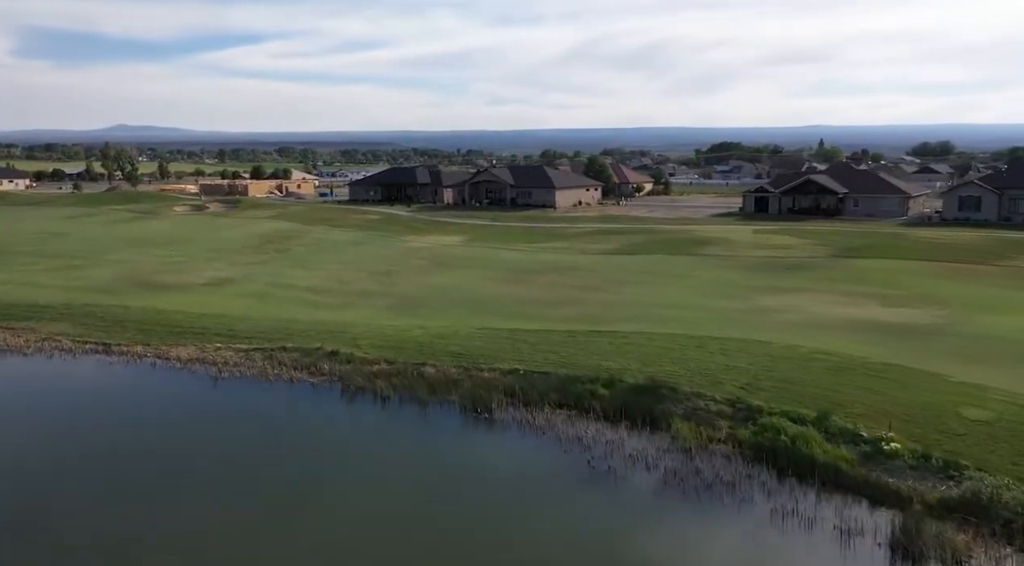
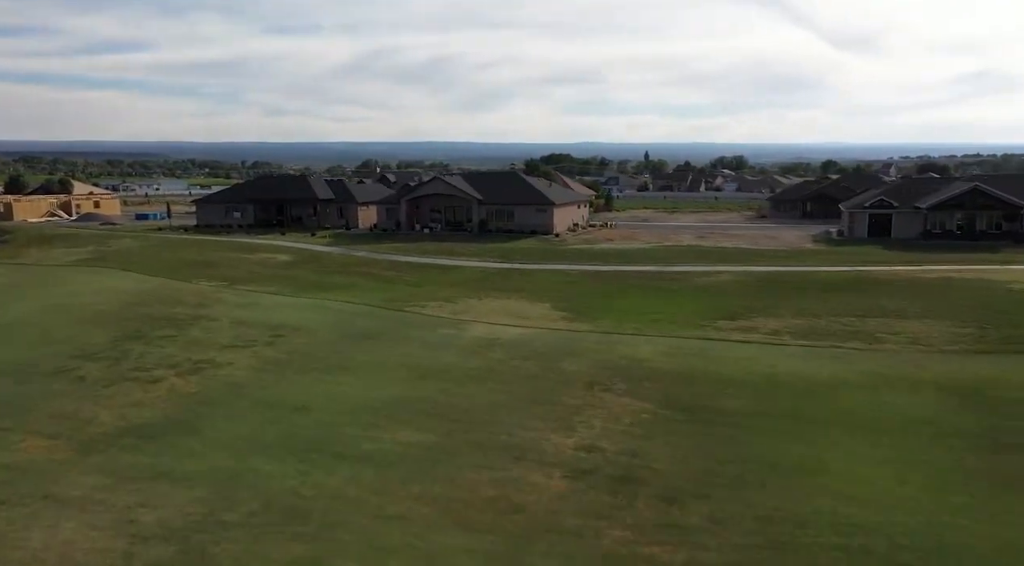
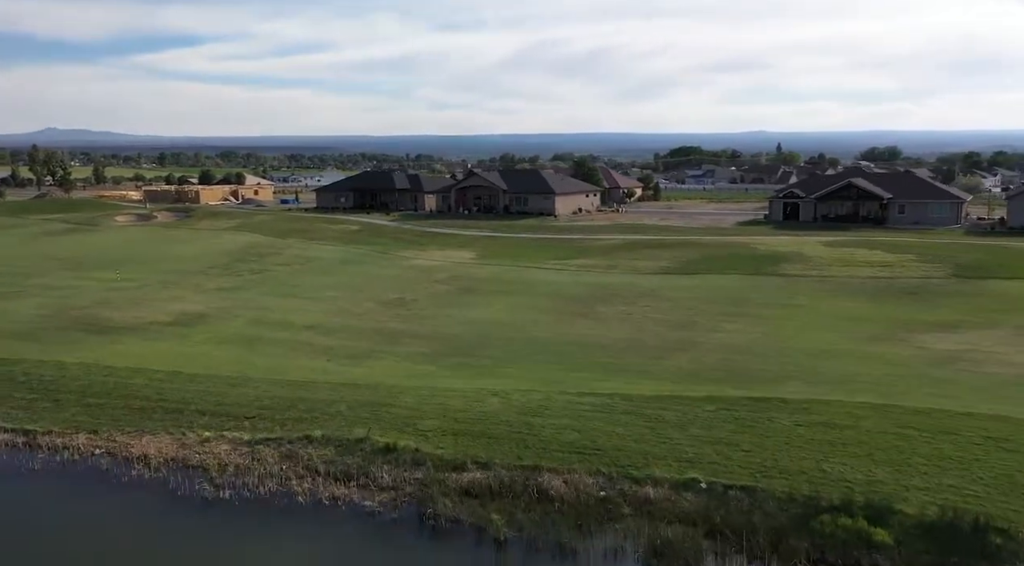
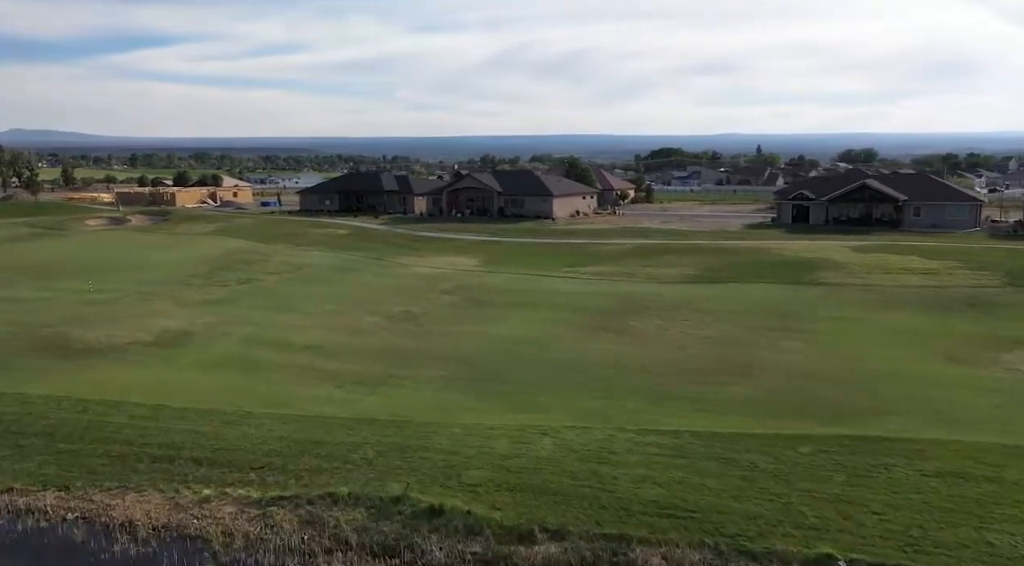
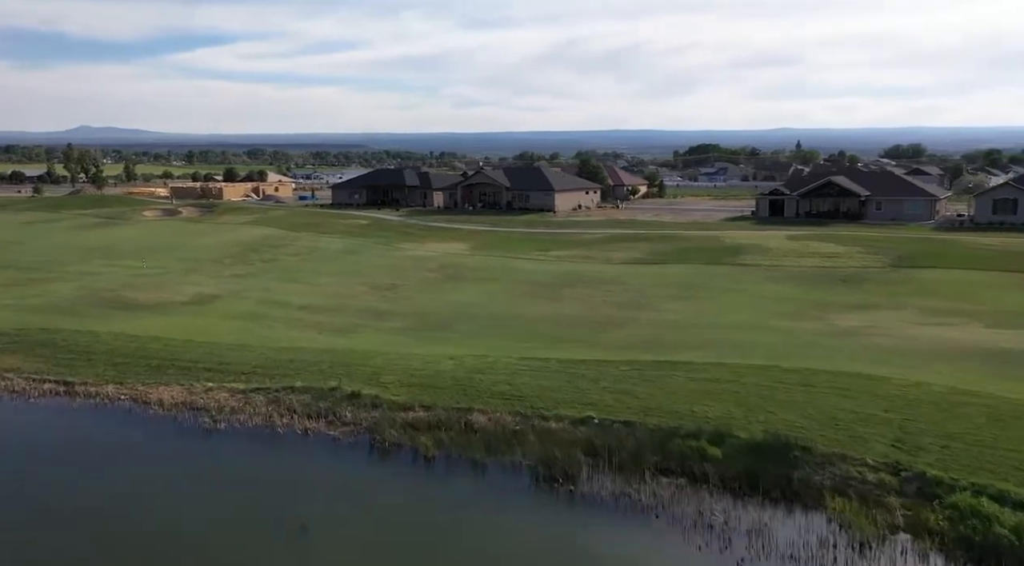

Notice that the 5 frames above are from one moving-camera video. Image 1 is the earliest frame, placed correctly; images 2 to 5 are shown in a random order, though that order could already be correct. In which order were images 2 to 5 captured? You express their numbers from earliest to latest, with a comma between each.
5, 3, 4, 2
